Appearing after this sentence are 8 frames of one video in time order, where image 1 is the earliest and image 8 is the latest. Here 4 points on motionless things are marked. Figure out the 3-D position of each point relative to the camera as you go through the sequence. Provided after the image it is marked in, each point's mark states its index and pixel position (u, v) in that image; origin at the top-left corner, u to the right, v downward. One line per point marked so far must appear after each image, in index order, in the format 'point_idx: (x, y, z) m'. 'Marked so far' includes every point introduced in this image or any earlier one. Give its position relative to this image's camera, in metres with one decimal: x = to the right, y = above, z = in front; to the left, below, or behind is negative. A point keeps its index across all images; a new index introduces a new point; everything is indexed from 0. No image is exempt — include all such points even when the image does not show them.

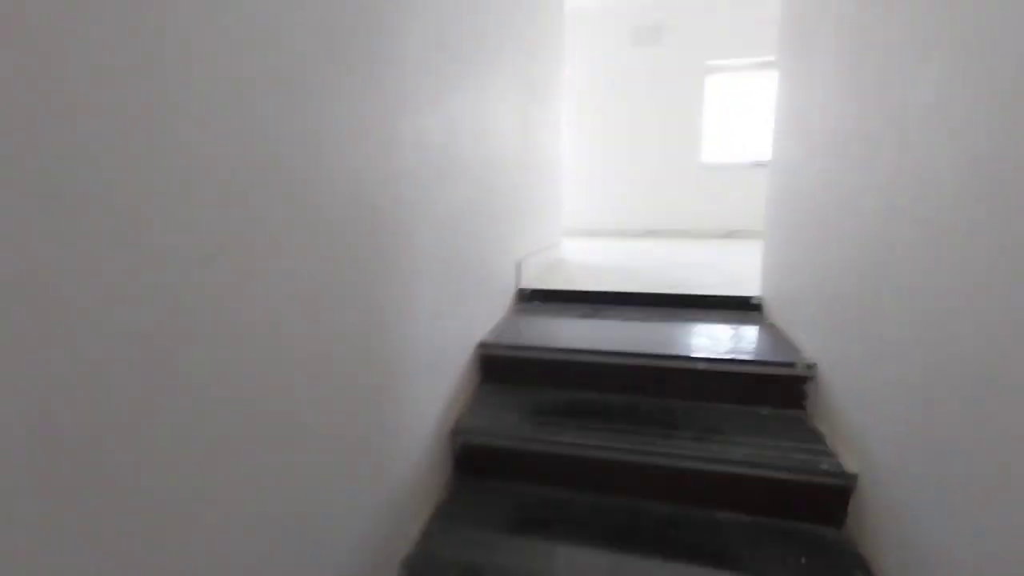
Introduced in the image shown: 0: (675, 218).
0: (+2.0, +0.8, +6.2) m
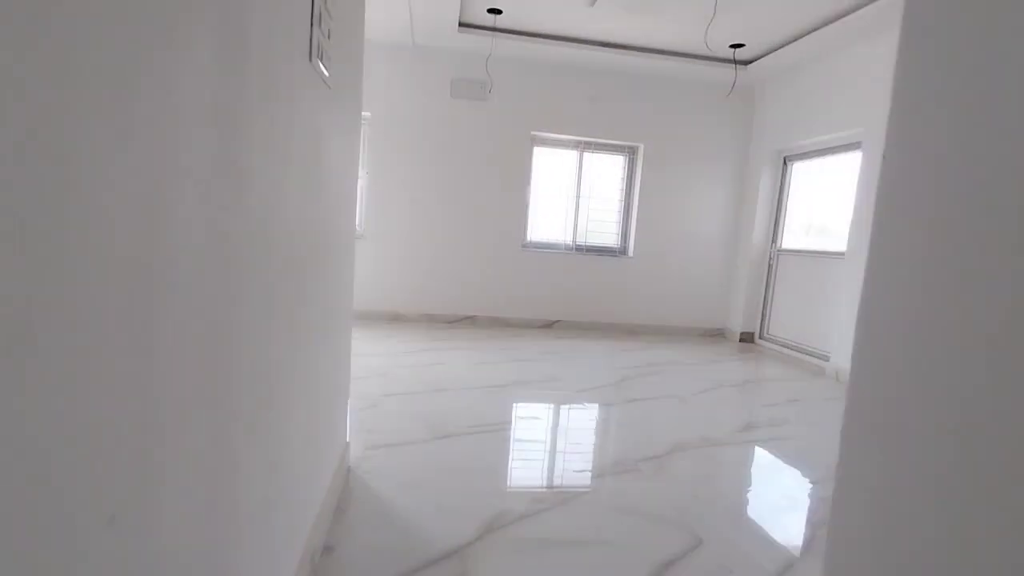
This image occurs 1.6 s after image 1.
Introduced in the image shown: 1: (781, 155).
0: (-0.2, -0.2, +5.4) m
1: (+2.8, +1.4, +5.2) m
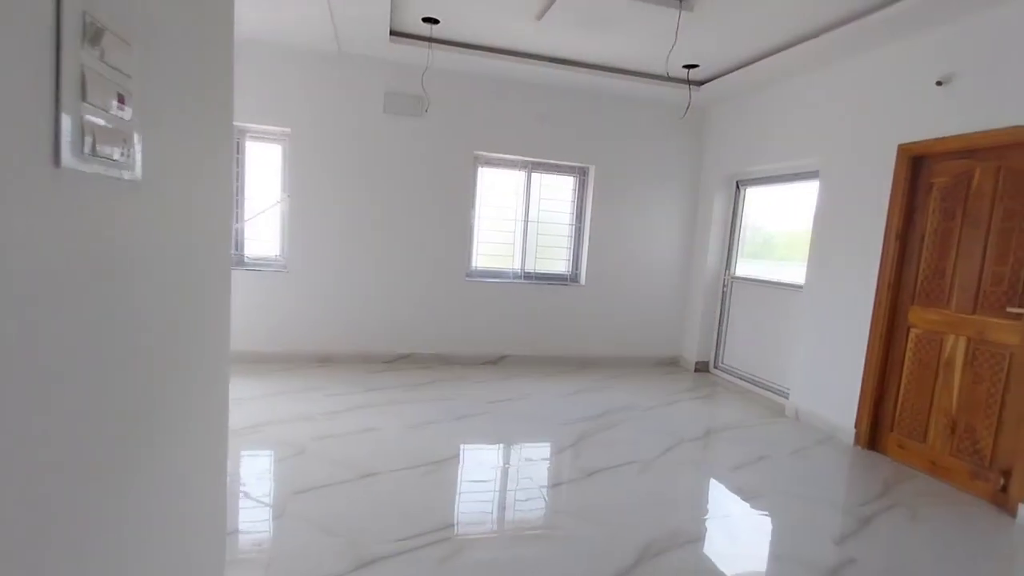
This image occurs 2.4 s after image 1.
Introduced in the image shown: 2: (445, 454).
0: (-0.7, -0.5, +4.9) m
1: (+2.3, +1.1, +5.0) m
2: (-0.4, -1.0, +3.0) m
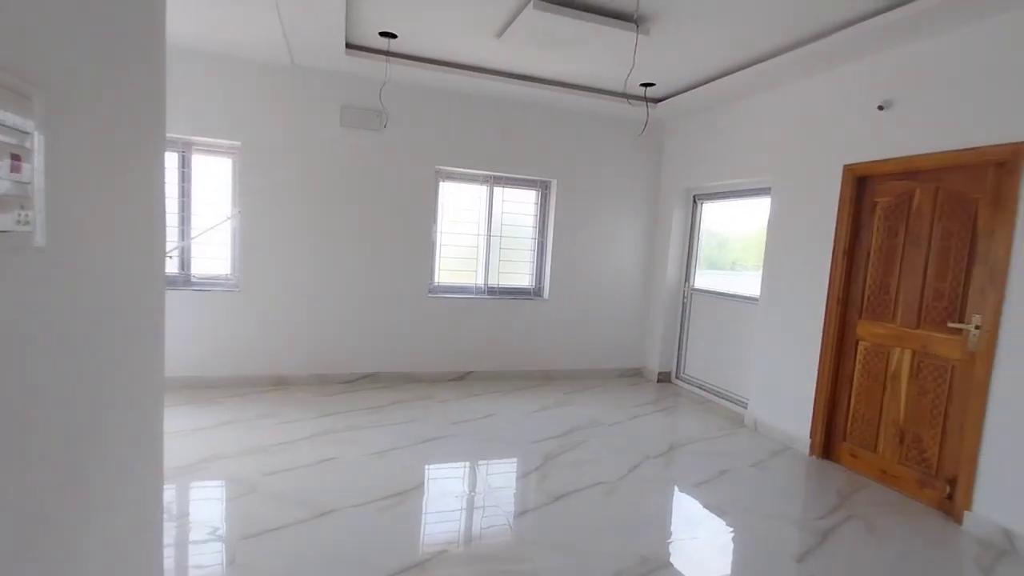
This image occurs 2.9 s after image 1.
0: (-1.1, -0.7, +4.8) m
1: (+1.9, +1.0, +5.2) m
2: (-0.6, -1.1, +2.9) m
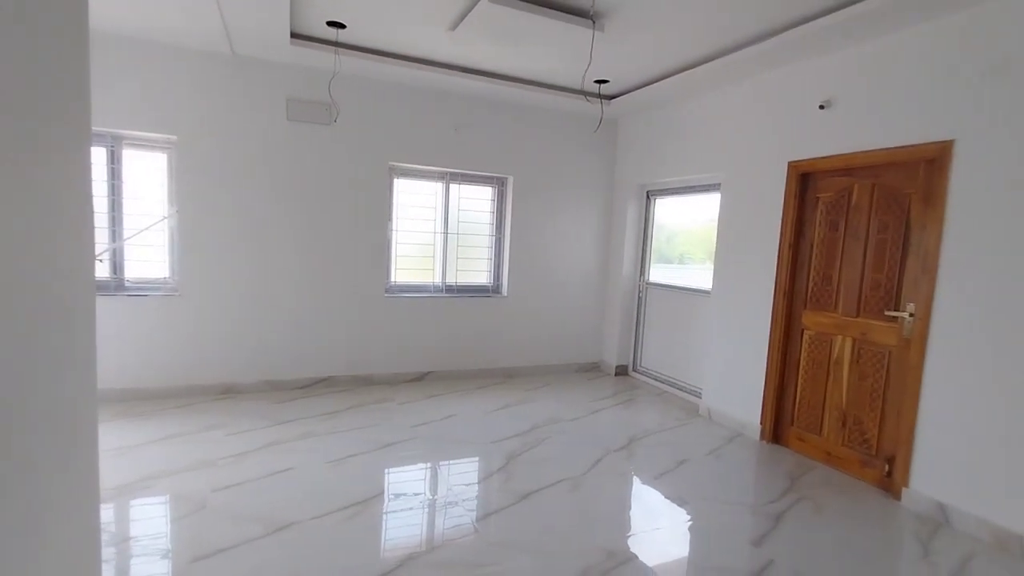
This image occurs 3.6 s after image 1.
0: (-1.4, -0.7, +4.6) m
1: (+1.4, +1.1, +5.3) m
2: (-0.8, -1.1, +2.8) m
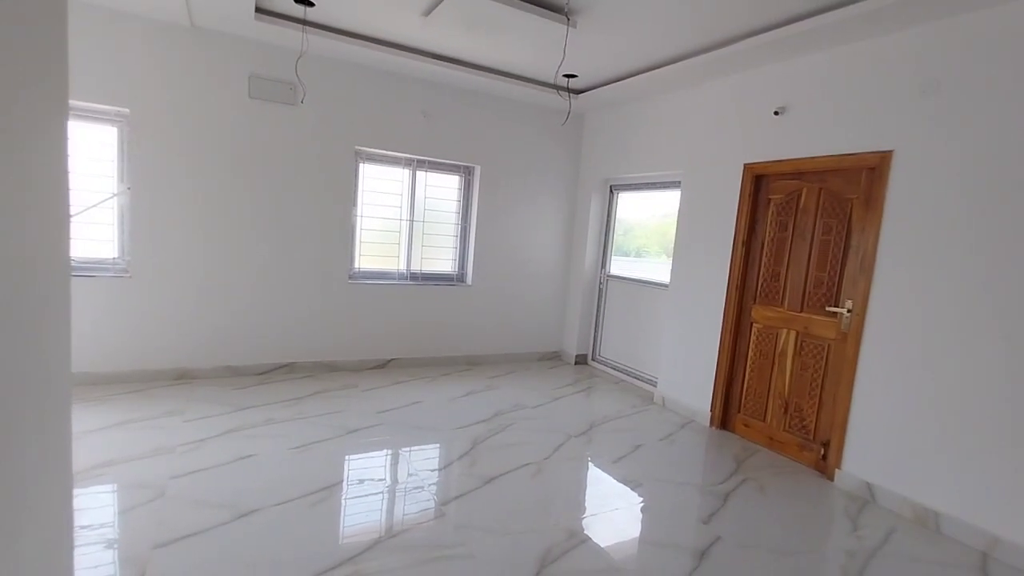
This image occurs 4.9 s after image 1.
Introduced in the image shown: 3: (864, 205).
0: (-1.8, -0.5, +4.6) m
1: (+1.0, +1.1, +5.4) m
2: (-1.0, -1.1, +2.8) m
3: (+2.2, +0.5, +3.1) m
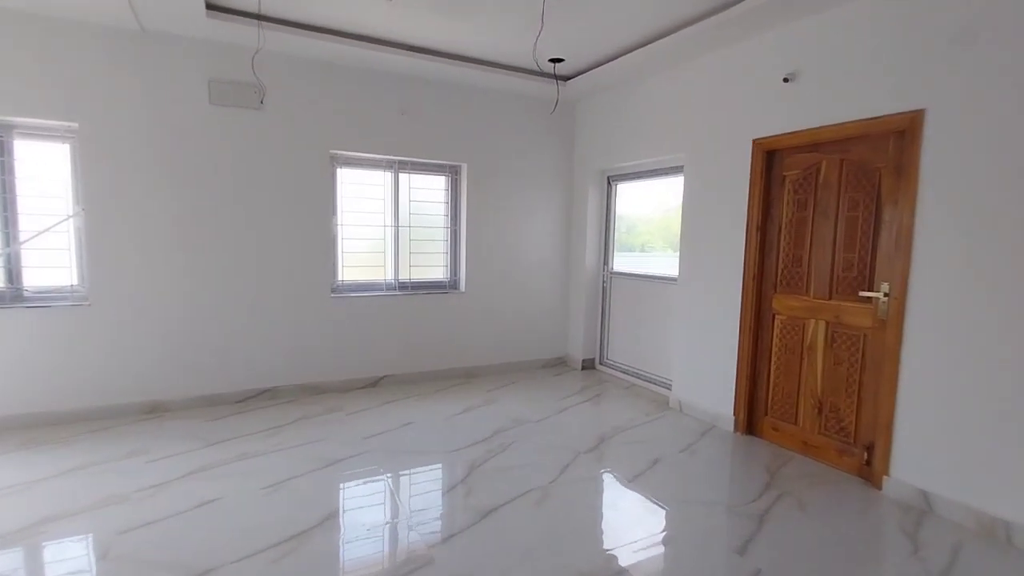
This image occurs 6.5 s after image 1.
0: (-1.8, -0.7, +4.3) m
1: (+0.9, +1.2, +5.0) m
2: (-1.0, -1.1, +2.4) m
3: (+2.1, +0.6, +2.8) m
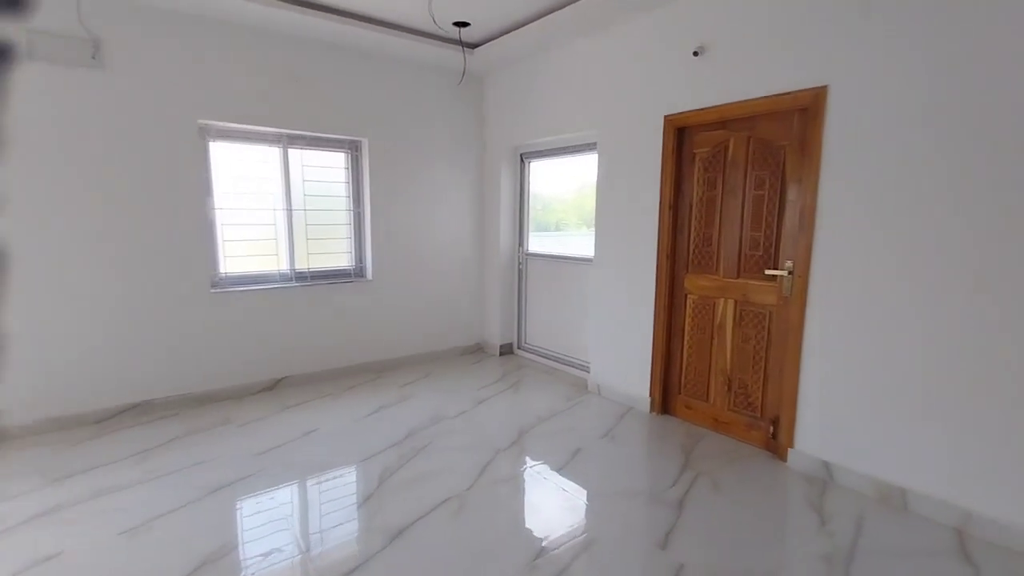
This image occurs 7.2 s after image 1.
0: (-2.5, -0.6, +3.7) m
1: (+0.1, +1.3, +4.8) m
2: (-1.4, -1.1, +2.0) m
3: (+1.6, +0.8, +2.8) m
